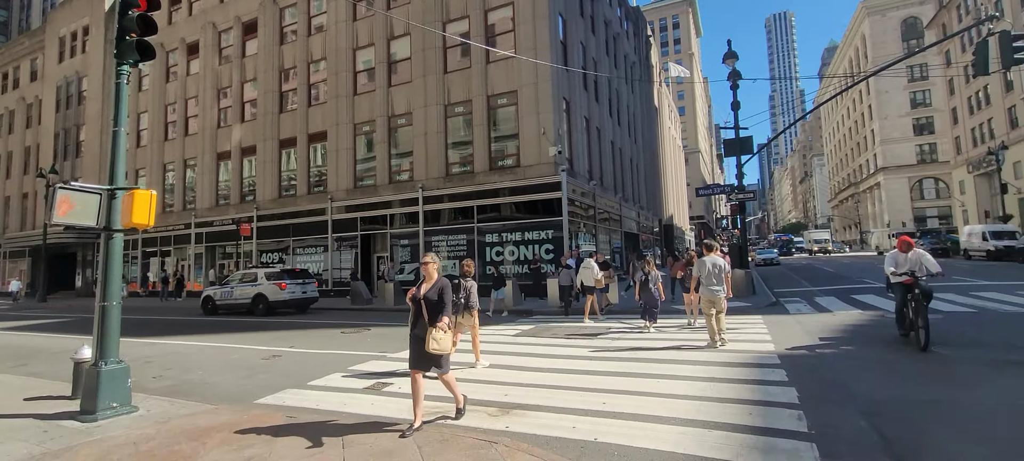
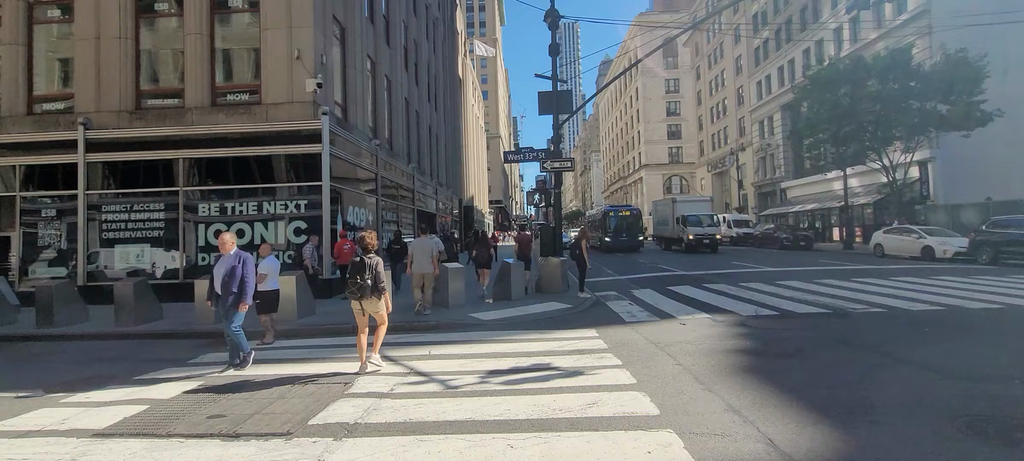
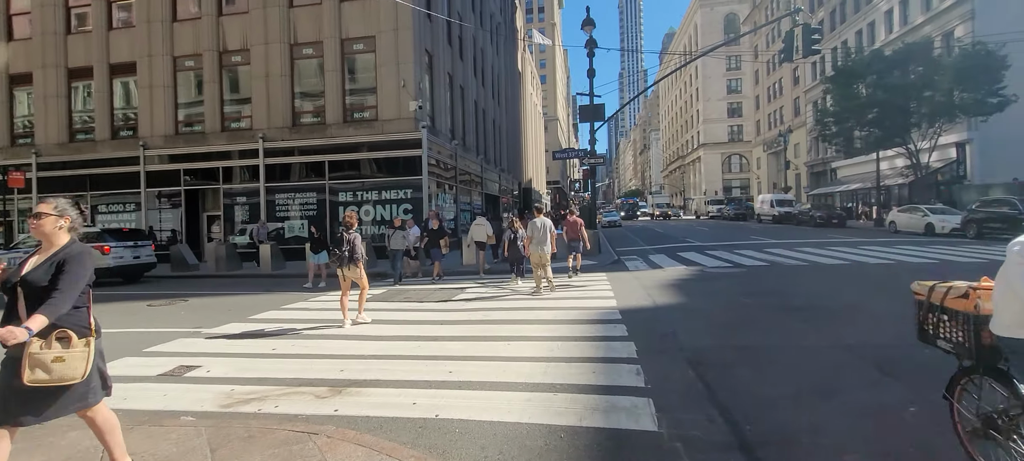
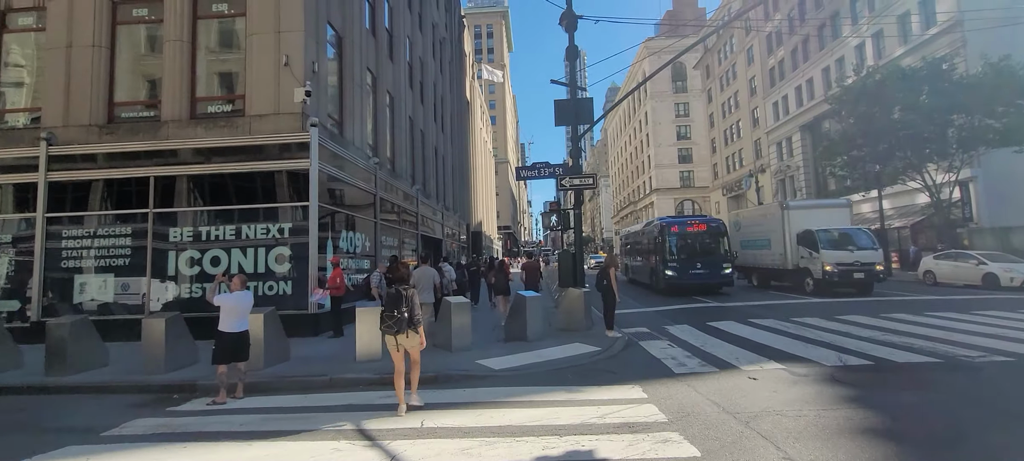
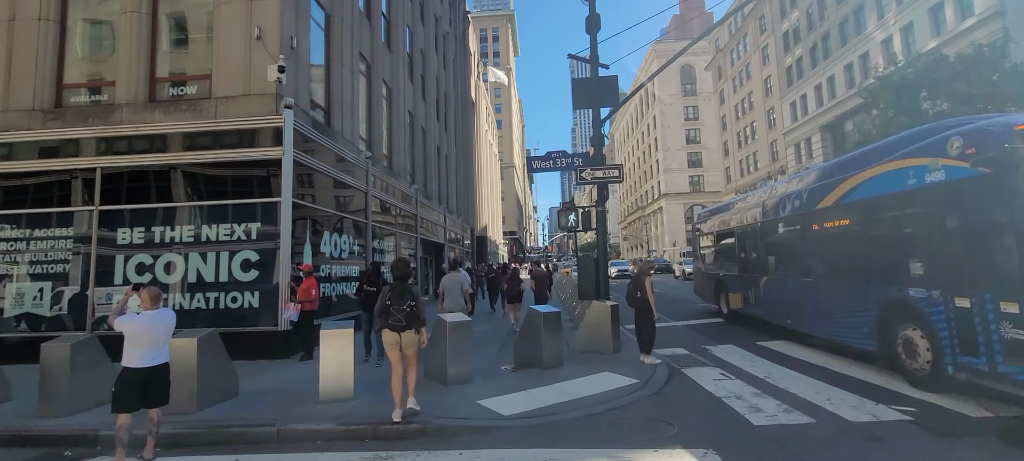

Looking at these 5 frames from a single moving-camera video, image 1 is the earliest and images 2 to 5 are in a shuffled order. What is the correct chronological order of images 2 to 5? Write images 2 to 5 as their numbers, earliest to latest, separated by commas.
3, 2, 4, 5
